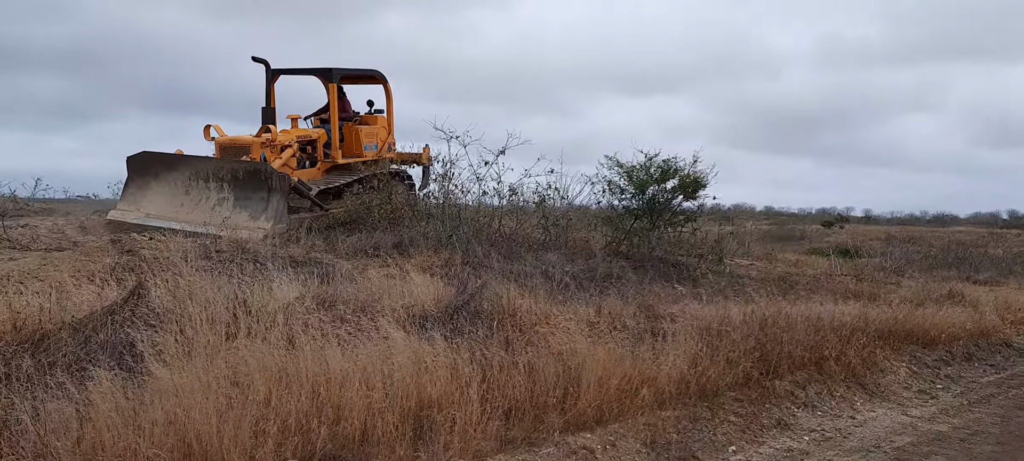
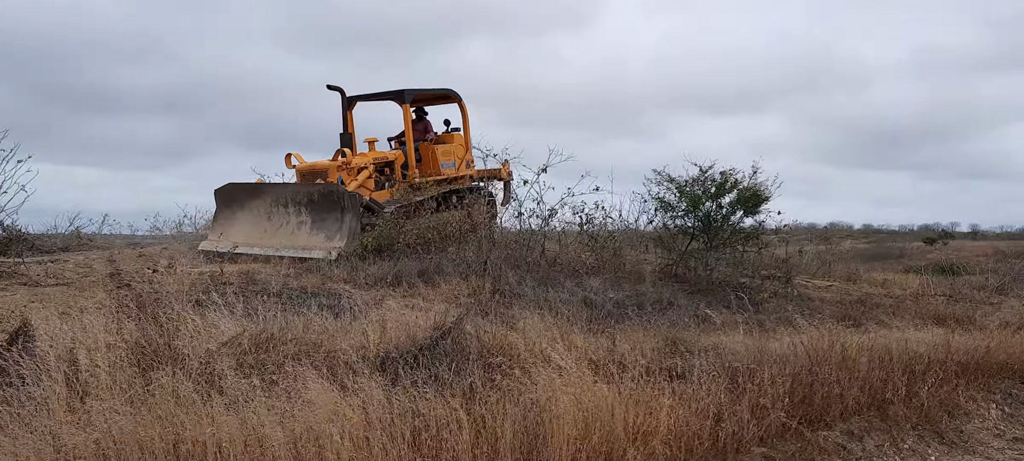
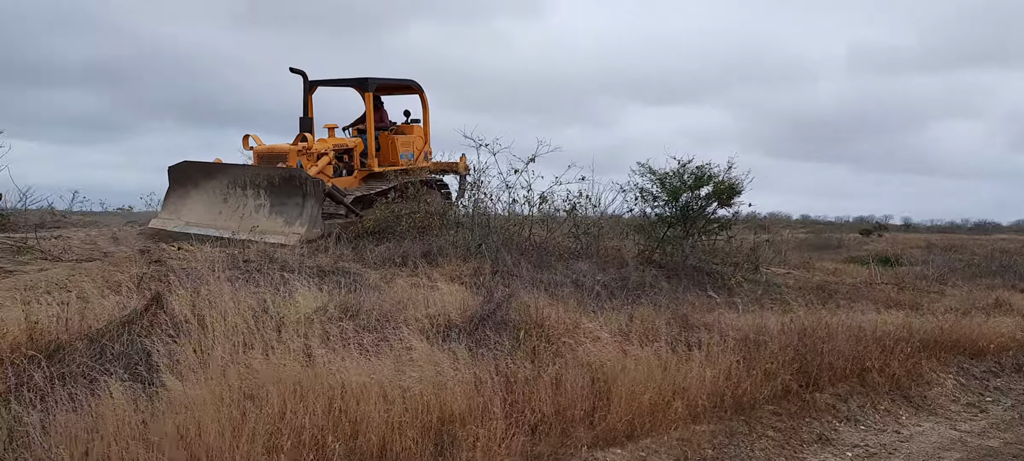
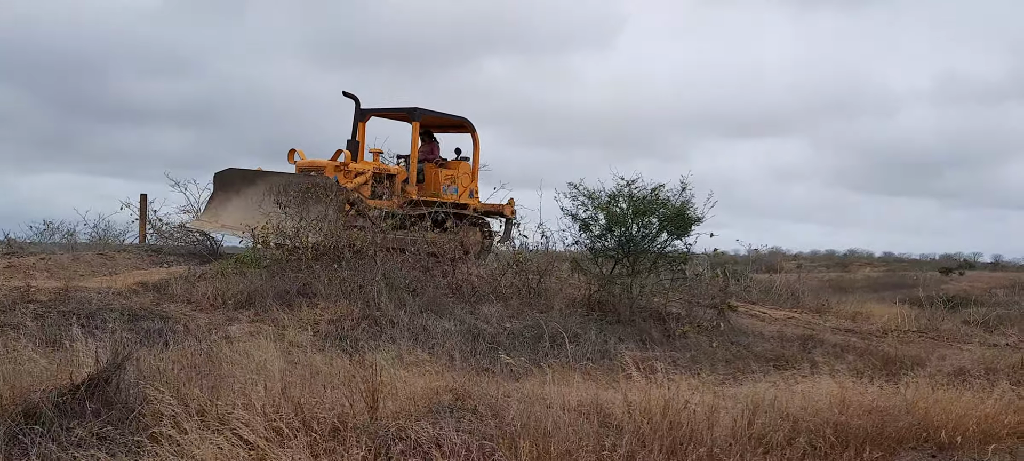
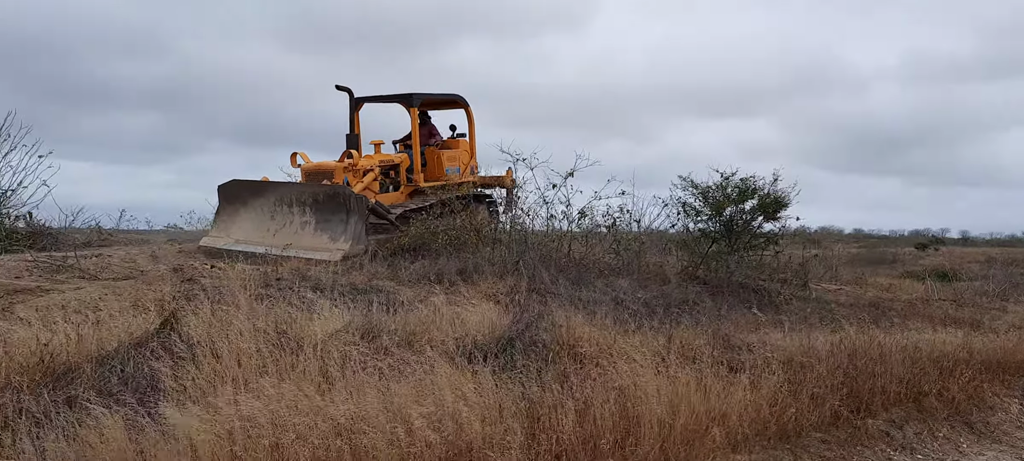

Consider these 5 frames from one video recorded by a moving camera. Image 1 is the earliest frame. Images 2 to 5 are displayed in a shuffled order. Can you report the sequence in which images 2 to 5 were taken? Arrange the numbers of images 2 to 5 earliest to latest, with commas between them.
3, 5, 2, 4
